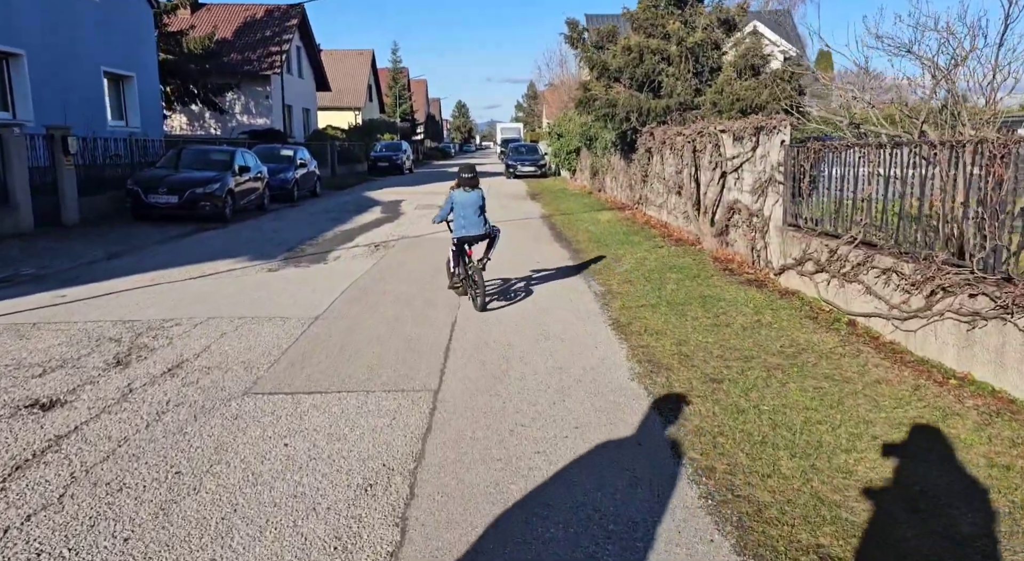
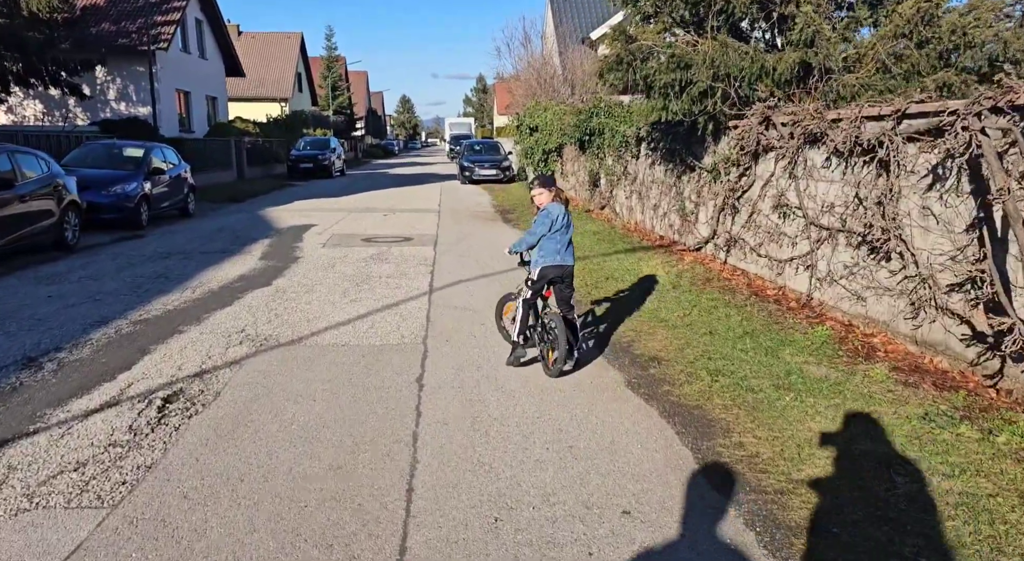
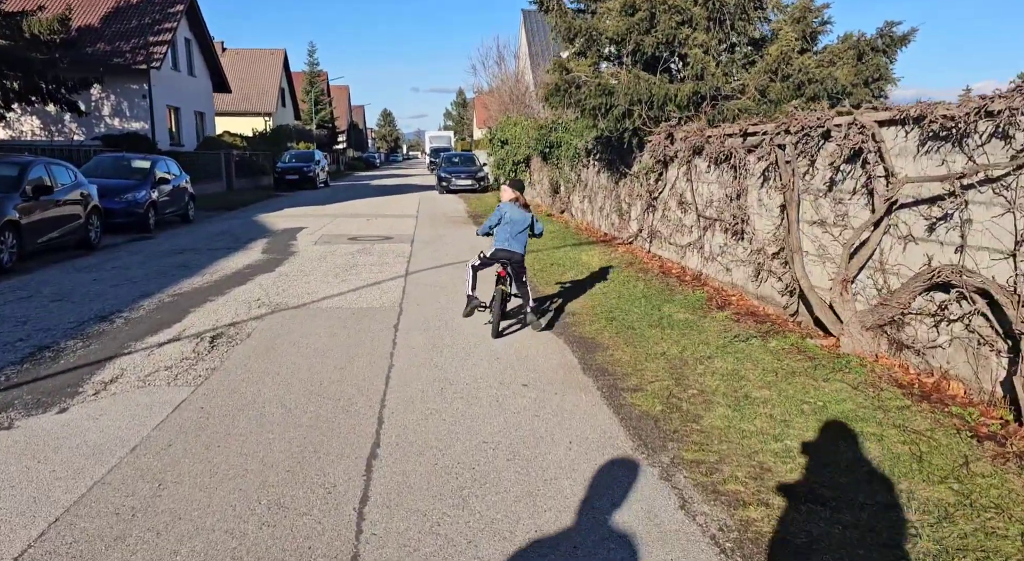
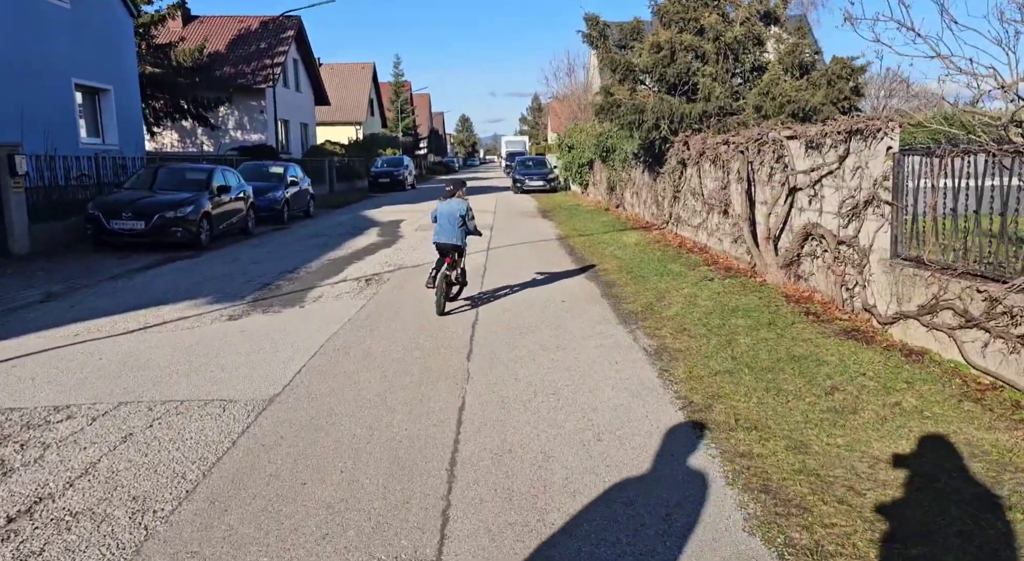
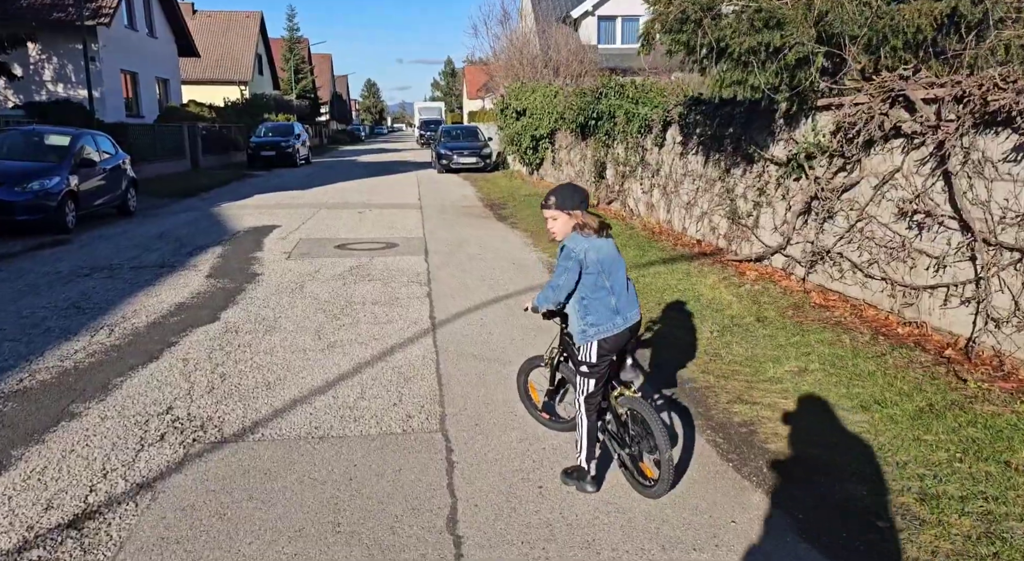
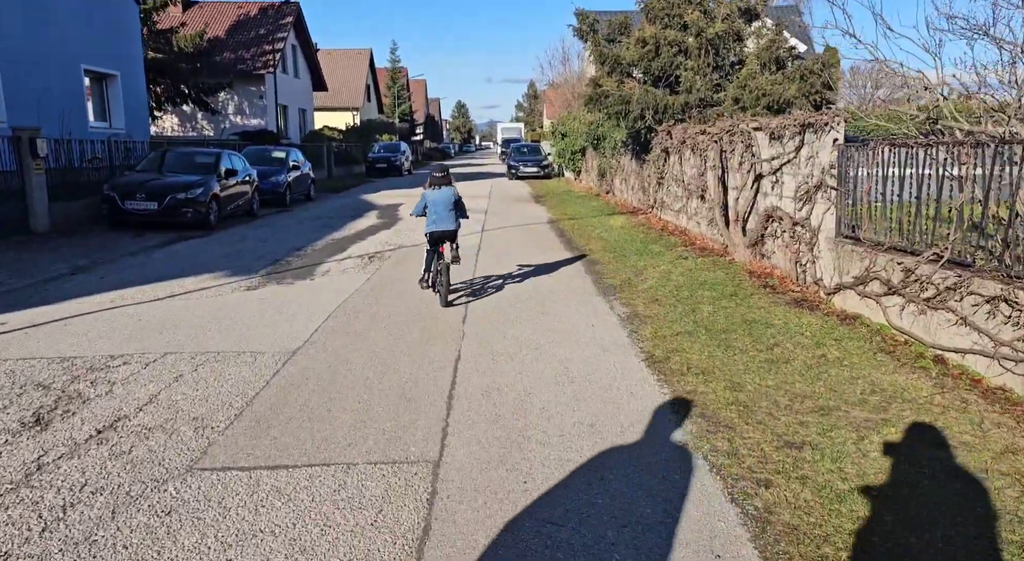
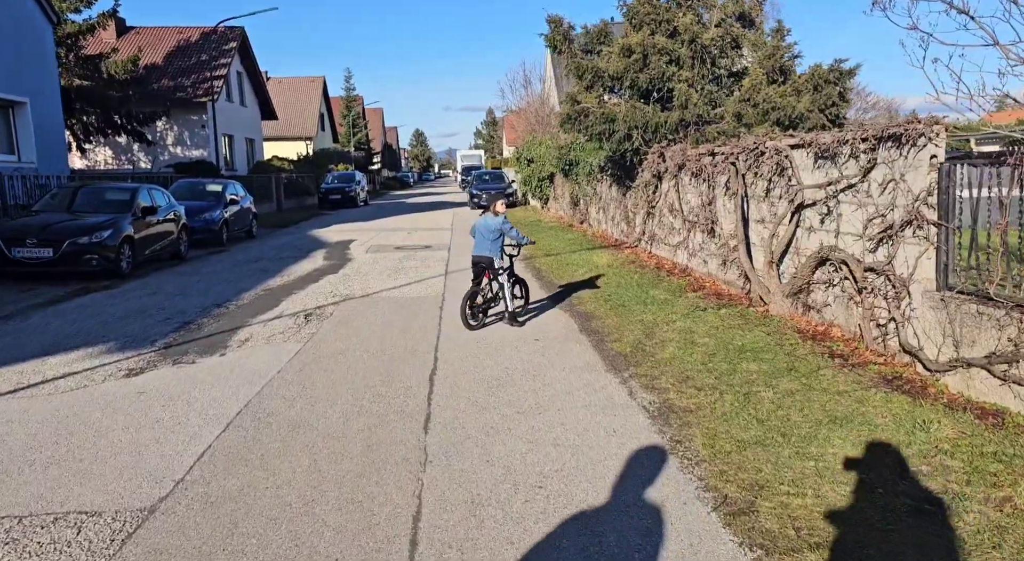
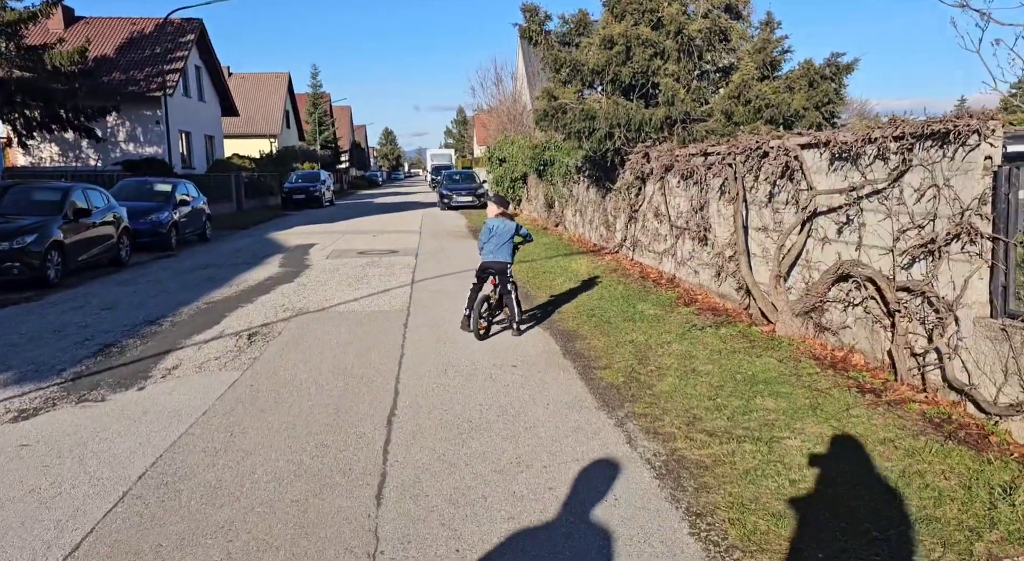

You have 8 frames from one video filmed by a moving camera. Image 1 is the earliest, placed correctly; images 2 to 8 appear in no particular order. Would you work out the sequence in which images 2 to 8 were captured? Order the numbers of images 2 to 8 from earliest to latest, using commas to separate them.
6, 4, 7, 8, 3, 2, 5
